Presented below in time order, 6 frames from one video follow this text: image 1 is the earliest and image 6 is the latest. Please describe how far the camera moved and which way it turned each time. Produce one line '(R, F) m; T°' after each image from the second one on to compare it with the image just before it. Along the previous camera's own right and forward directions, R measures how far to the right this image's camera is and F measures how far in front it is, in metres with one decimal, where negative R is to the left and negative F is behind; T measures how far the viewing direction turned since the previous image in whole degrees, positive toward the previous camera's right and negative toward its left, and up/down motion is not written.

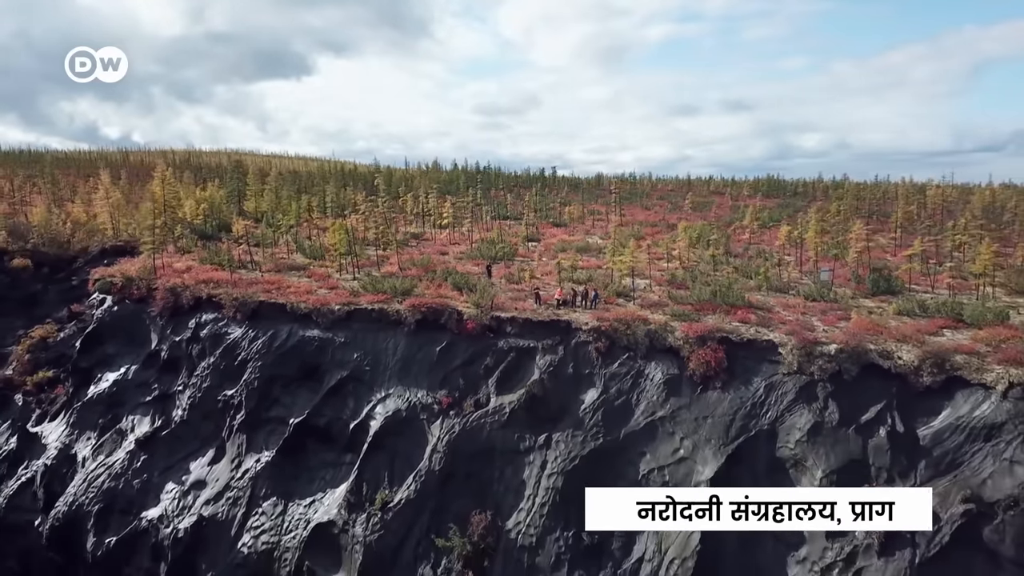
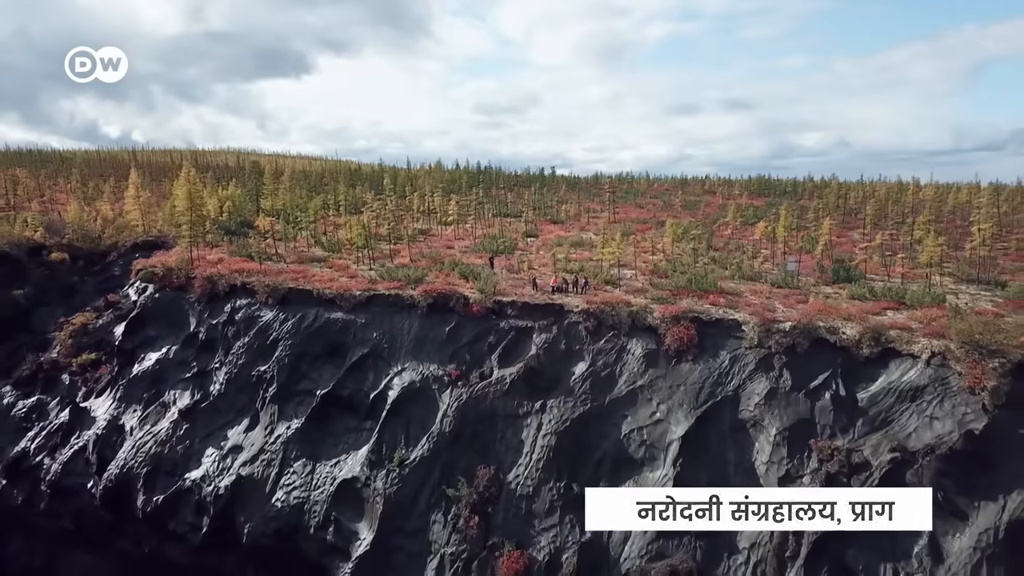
(0.0, -2.9) m; 0°
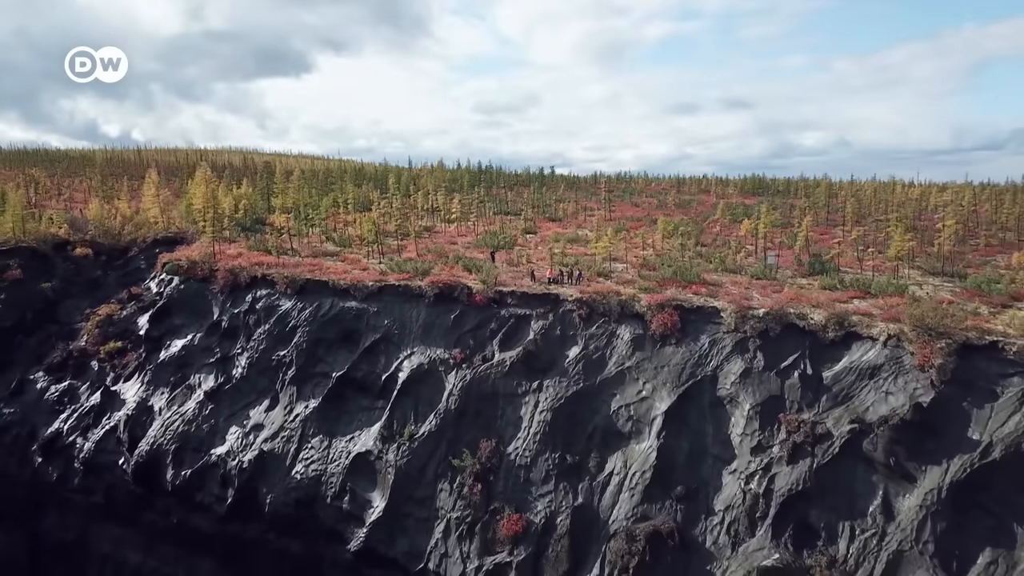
(0.0, -2.1) m; 0°
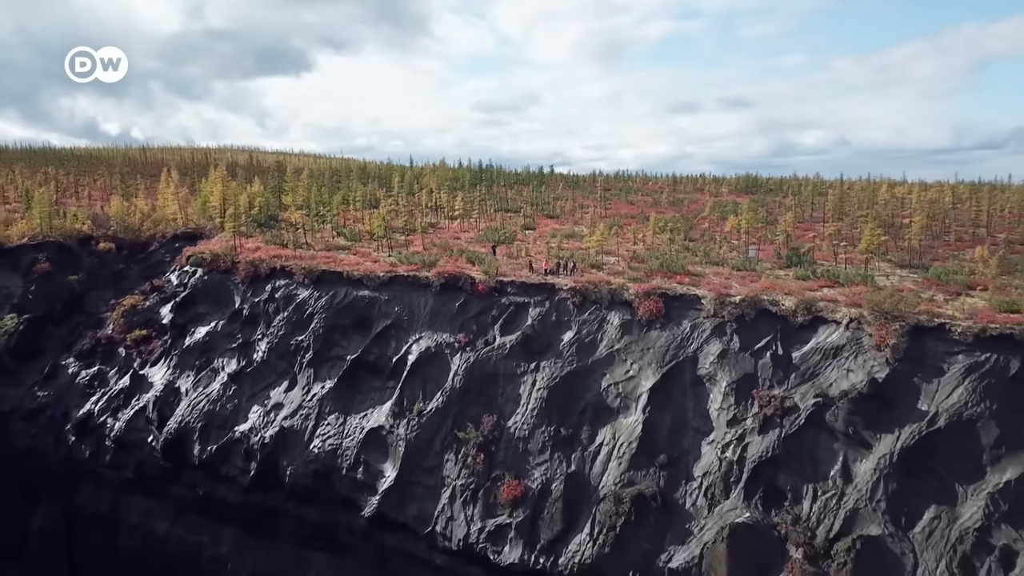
(0.0, -2.3) m; 0°
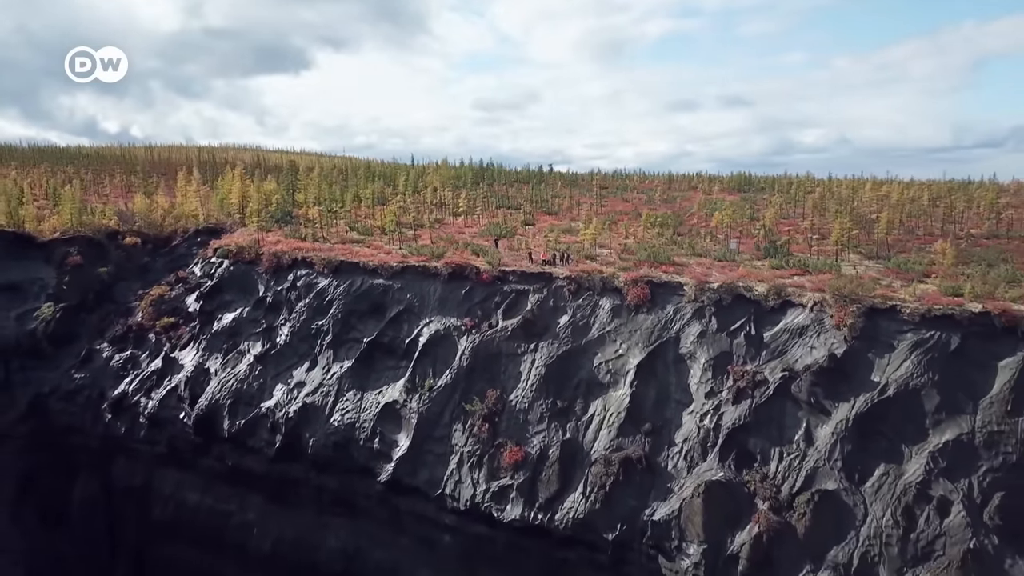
(-0.1, -2.8) m; 0°
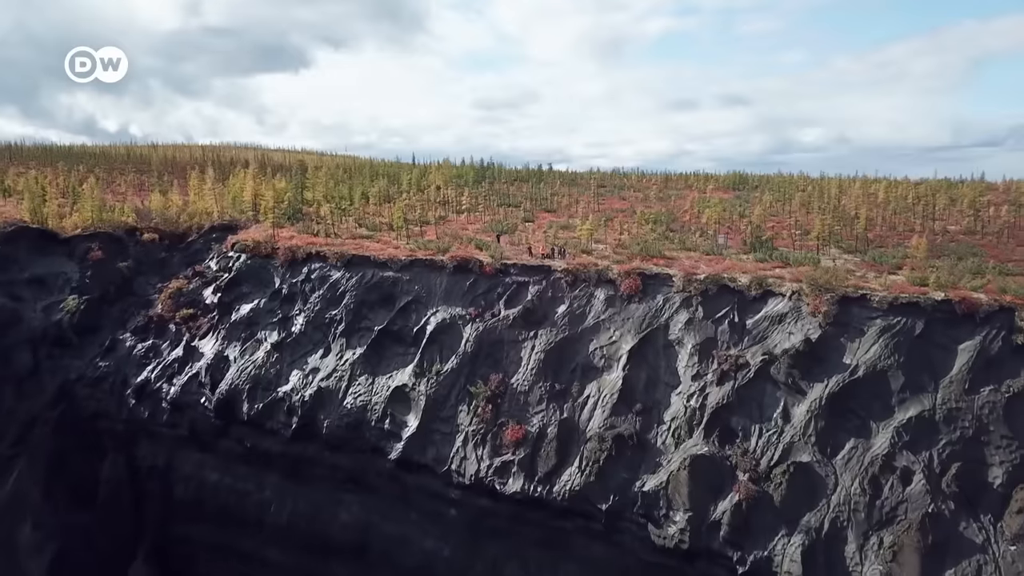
(-0.1, -2.1) m; 0°
